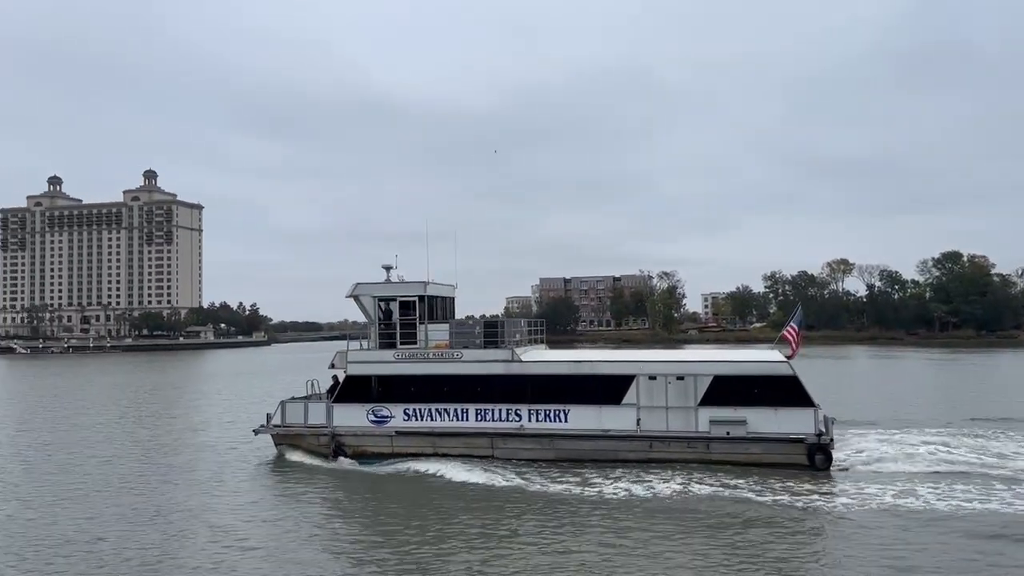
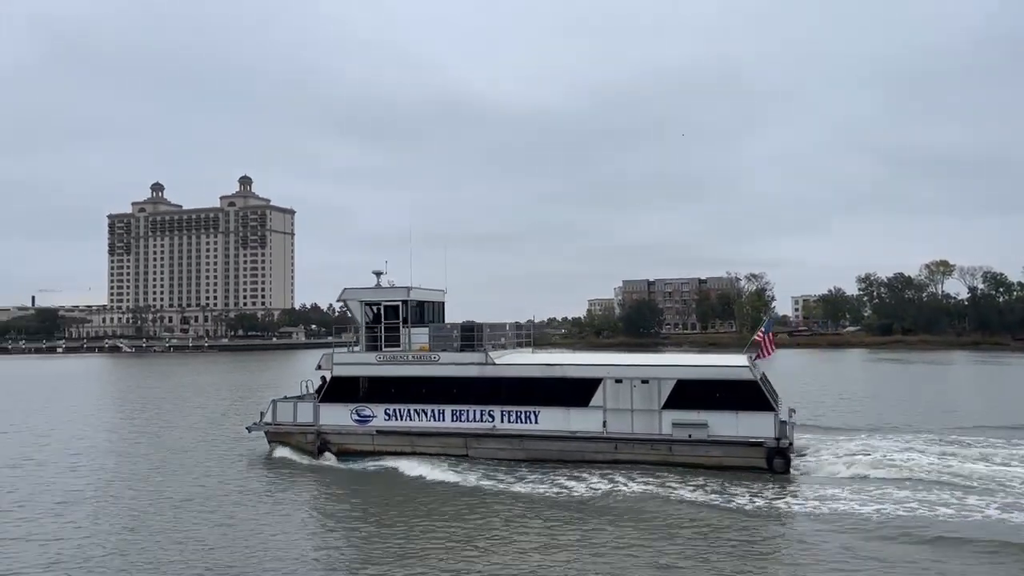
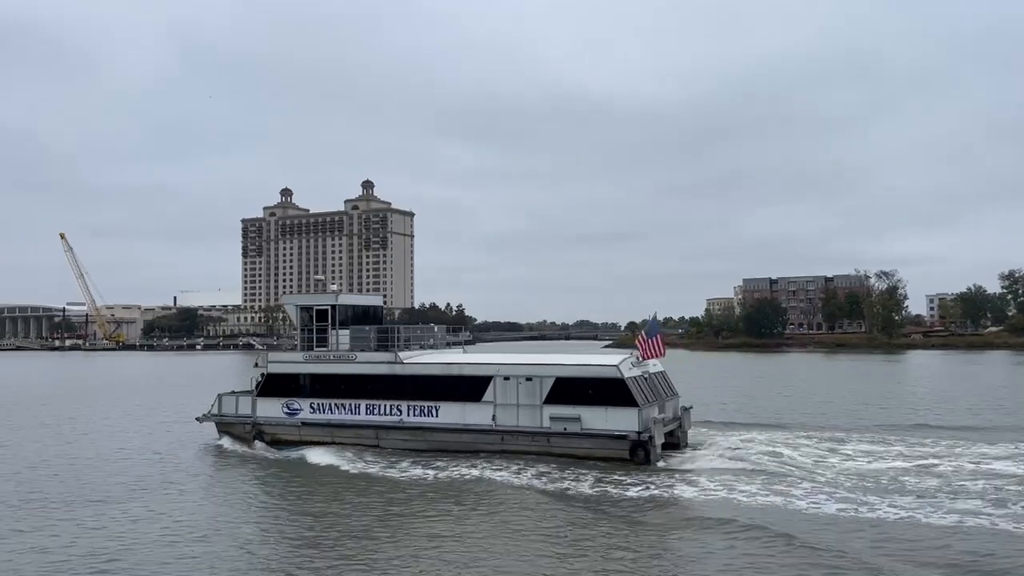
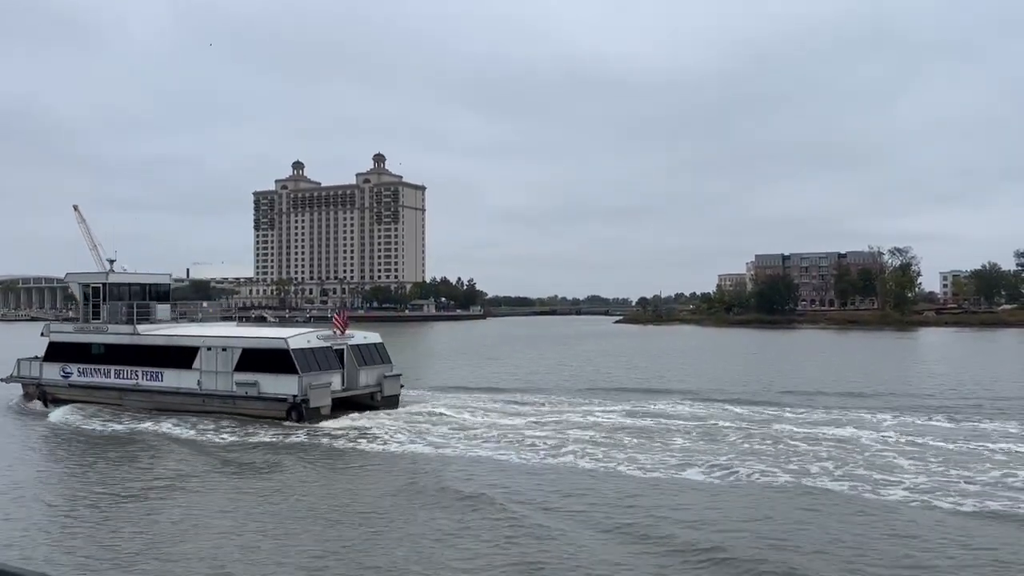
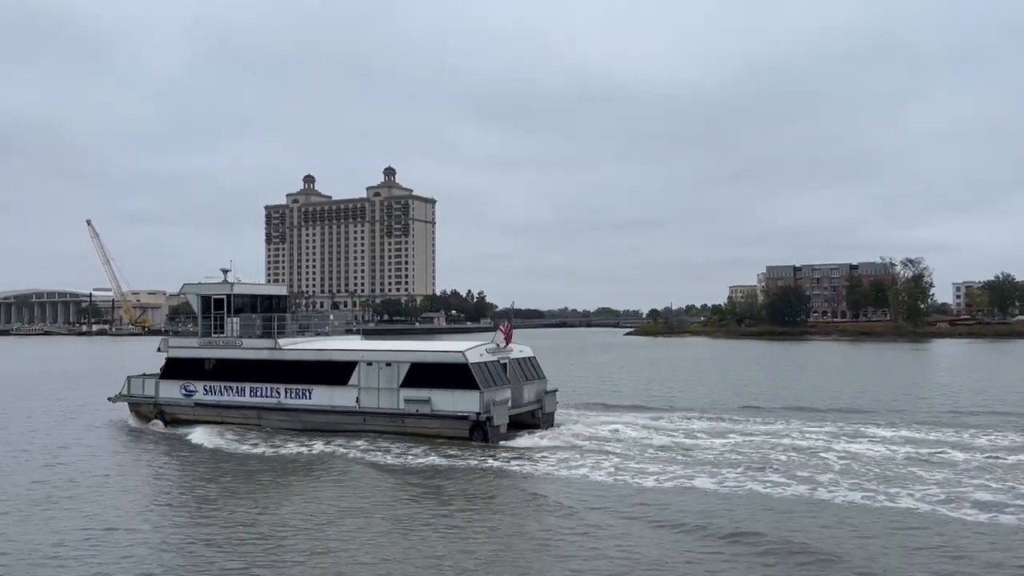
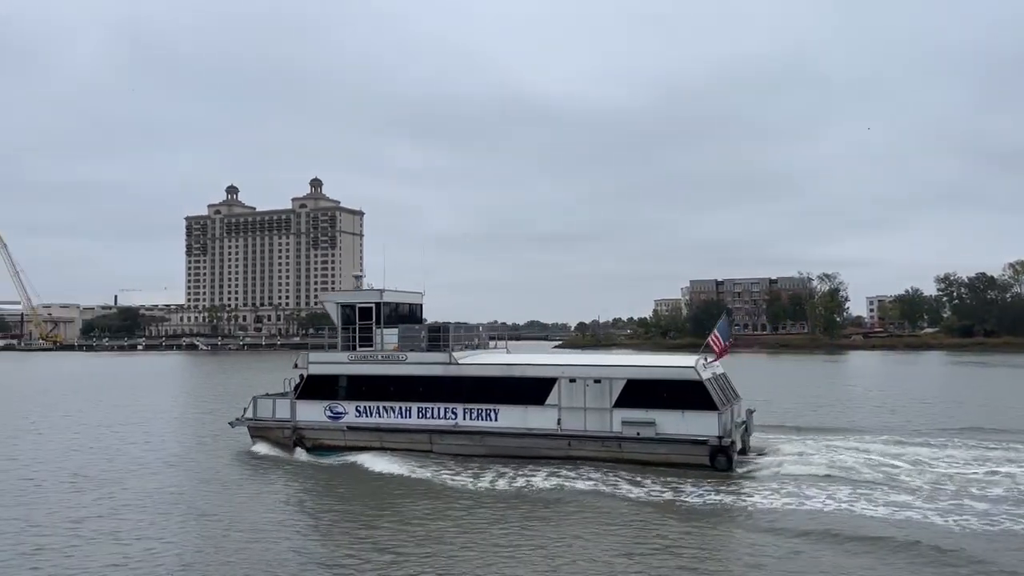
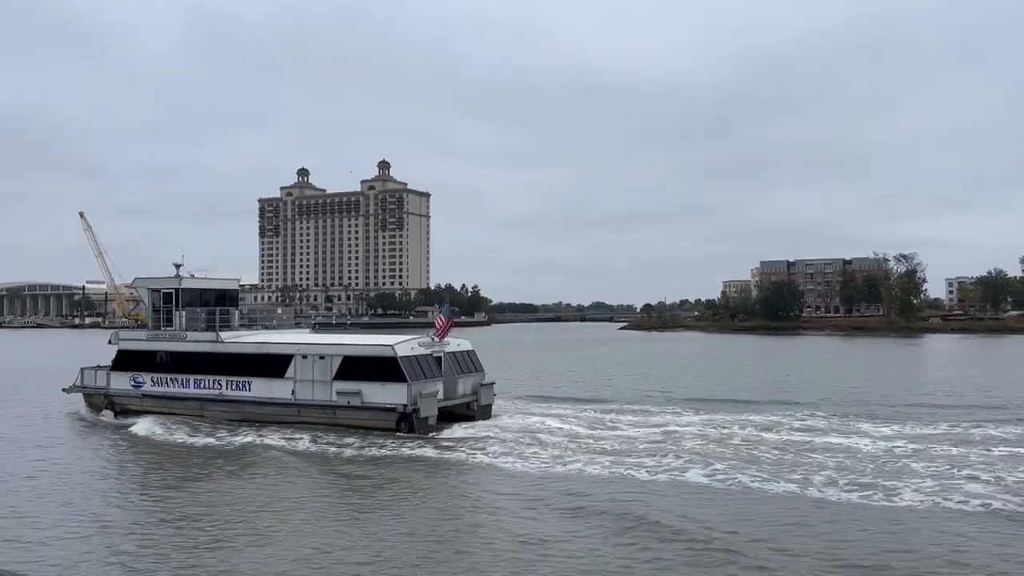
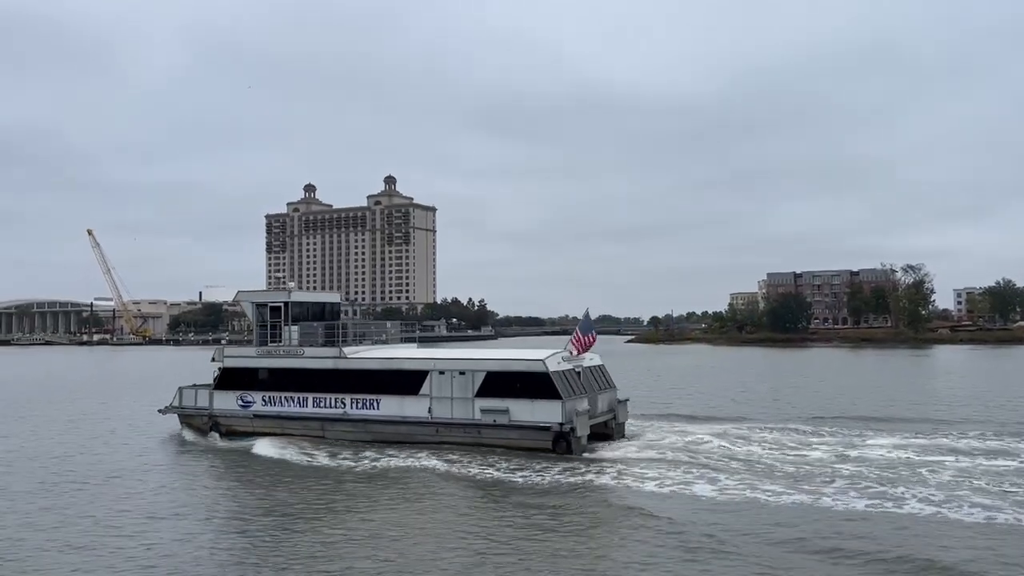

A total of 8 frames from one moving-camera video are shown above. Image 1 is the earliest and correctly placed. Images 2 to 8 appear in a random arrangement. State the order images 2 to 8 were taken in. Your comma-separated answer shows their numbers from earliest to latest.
2, 6, 3, 8, 5, 7, 4
